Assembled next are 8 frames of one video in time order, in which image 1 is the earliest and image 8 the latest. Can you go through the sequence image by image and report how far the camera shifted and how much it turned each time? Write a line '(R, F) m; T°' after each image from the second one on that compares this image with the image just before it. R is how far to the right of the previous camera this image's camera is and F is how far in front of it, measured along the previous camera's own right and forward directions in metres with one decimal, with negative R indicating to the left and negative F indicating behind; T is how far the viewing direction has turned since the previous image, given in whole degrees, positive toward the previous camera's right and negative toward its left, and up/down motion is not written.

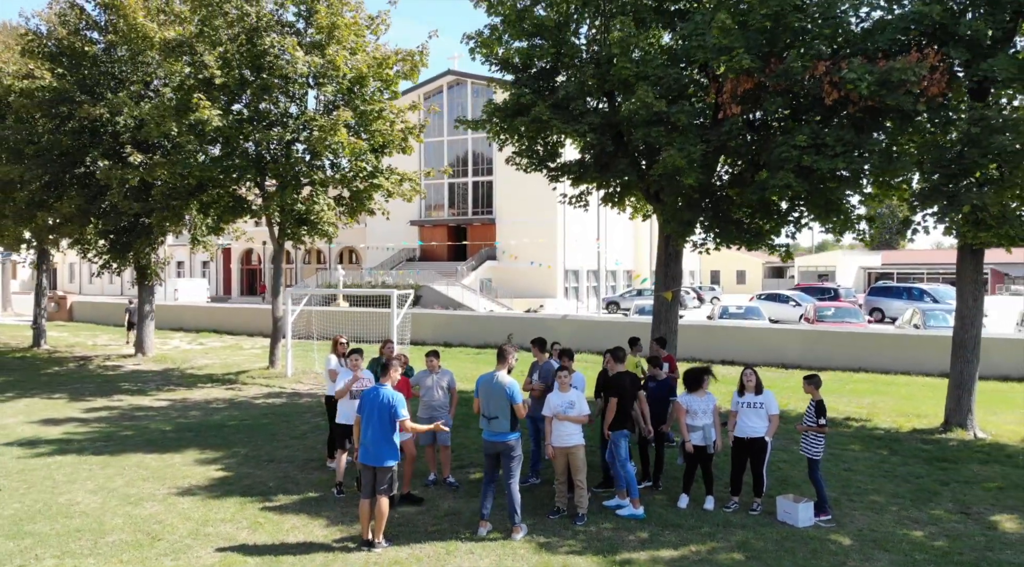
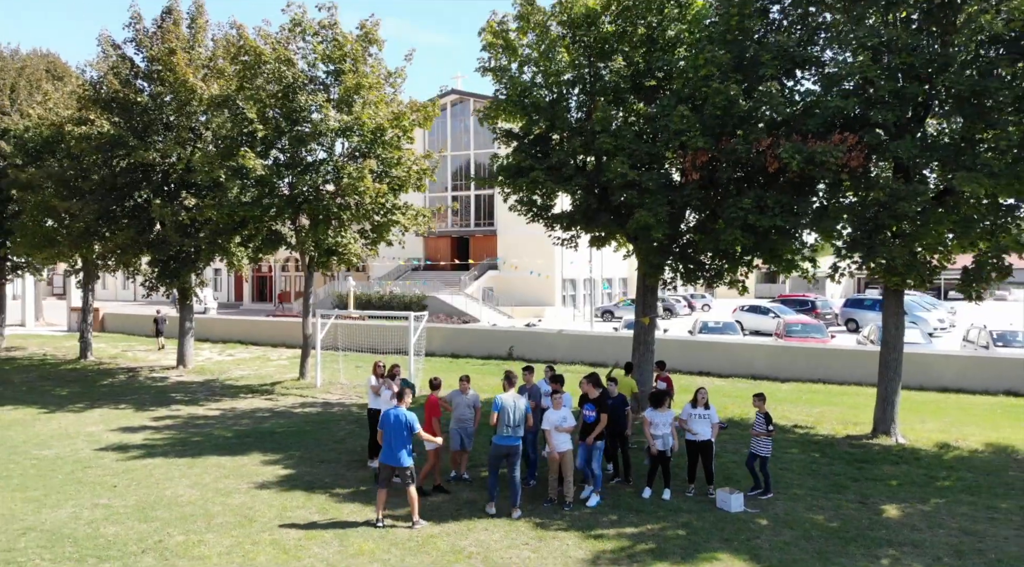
(0.0, -2.1) m; 0°
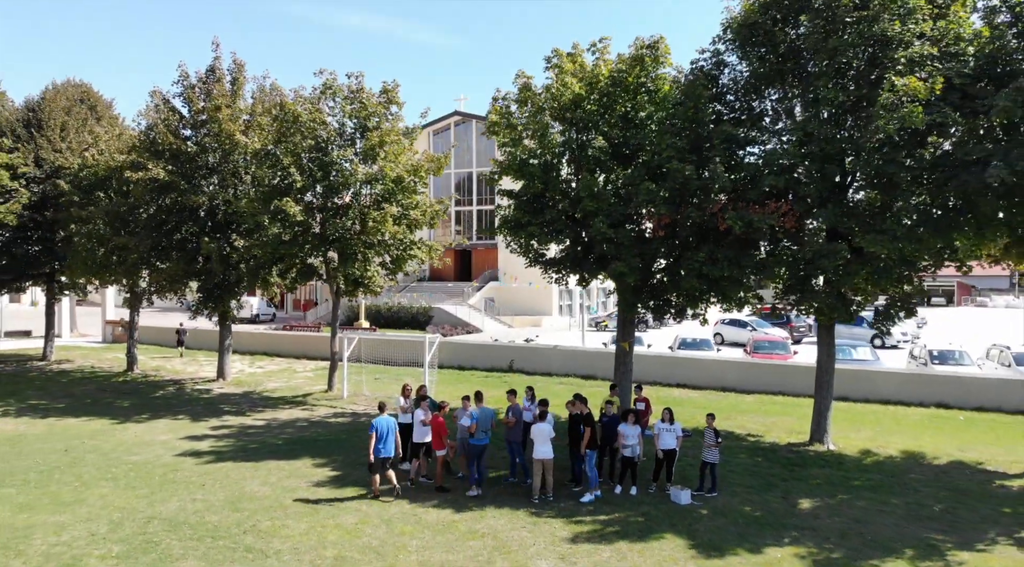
(0.0, -2.6) m; 0°
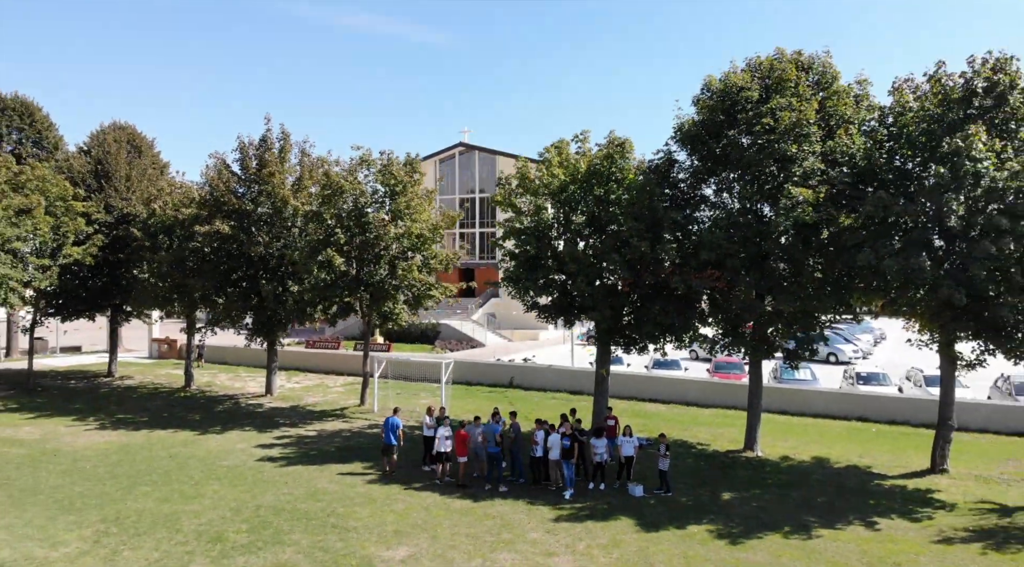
(-0.1, -4.2) m; 0°
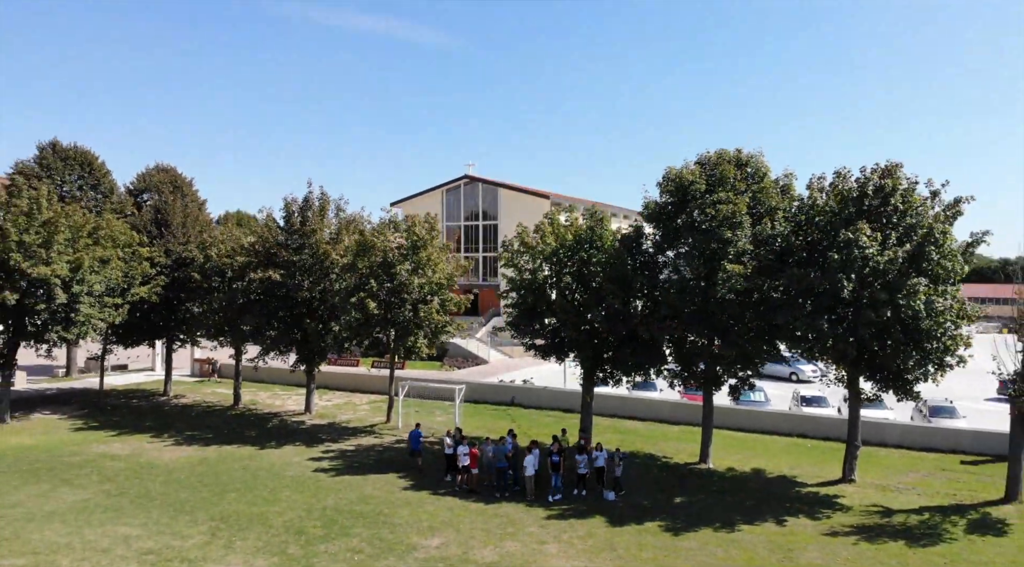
(-0.1, -4.8) m; 0°
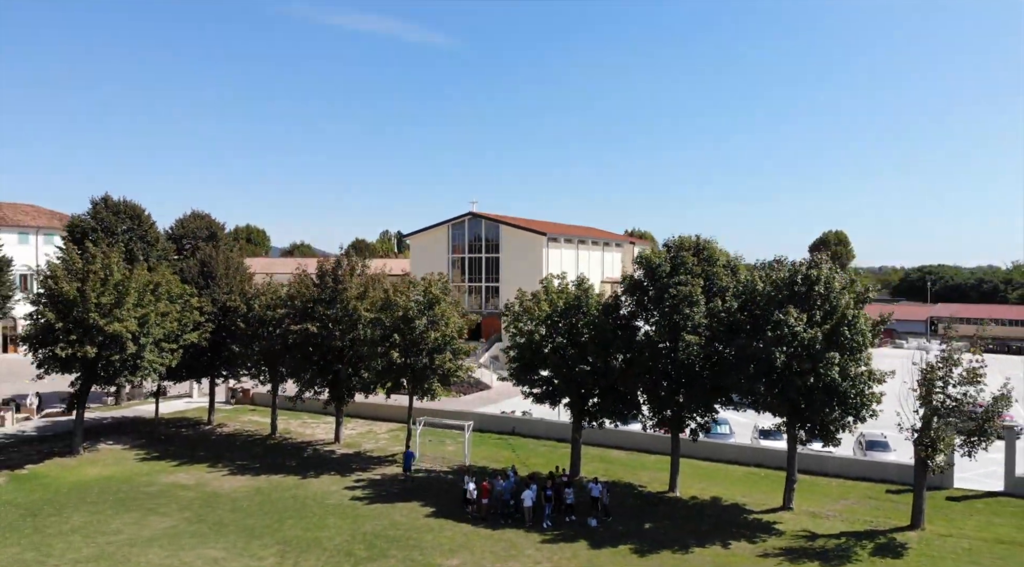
(-0.1, -5.0) m; 0°
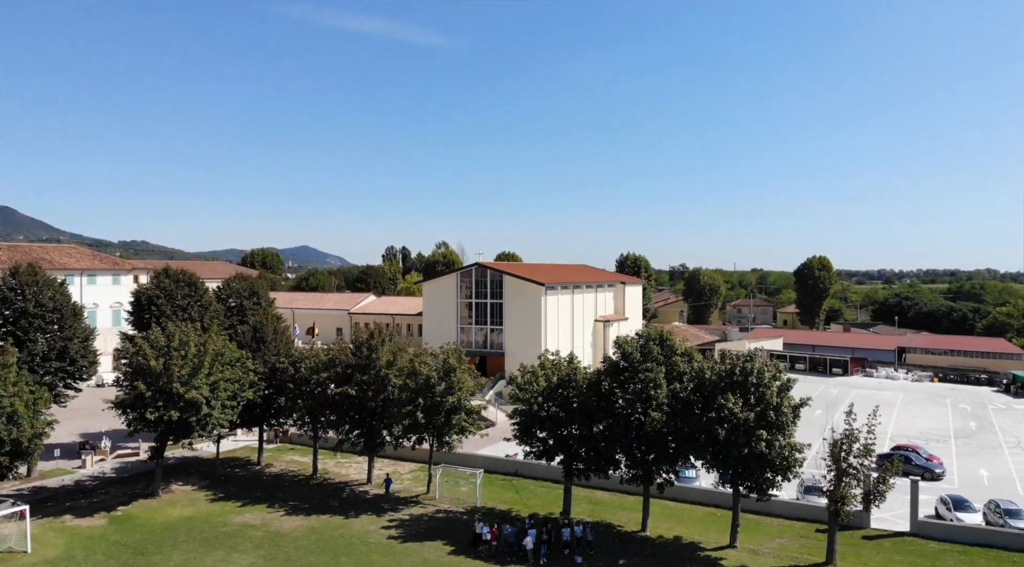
(-0.1, -7.3) m; 0°
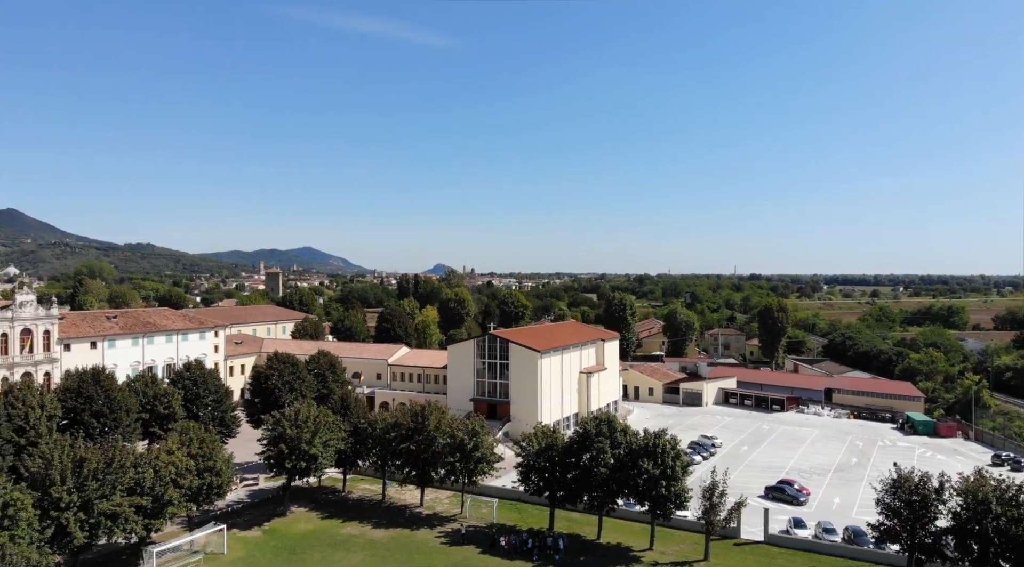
(-0.3, -22.1) m; 0°
